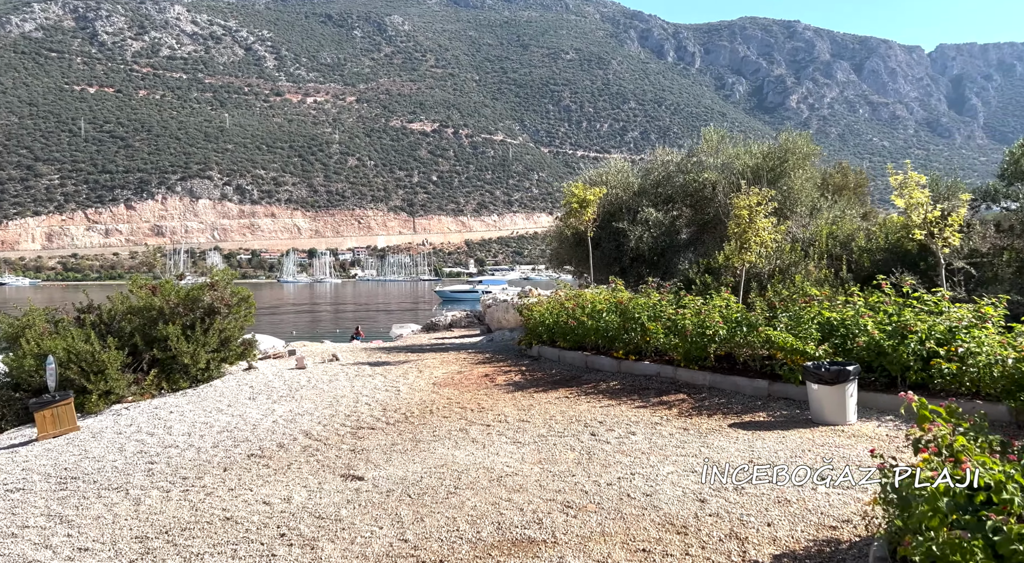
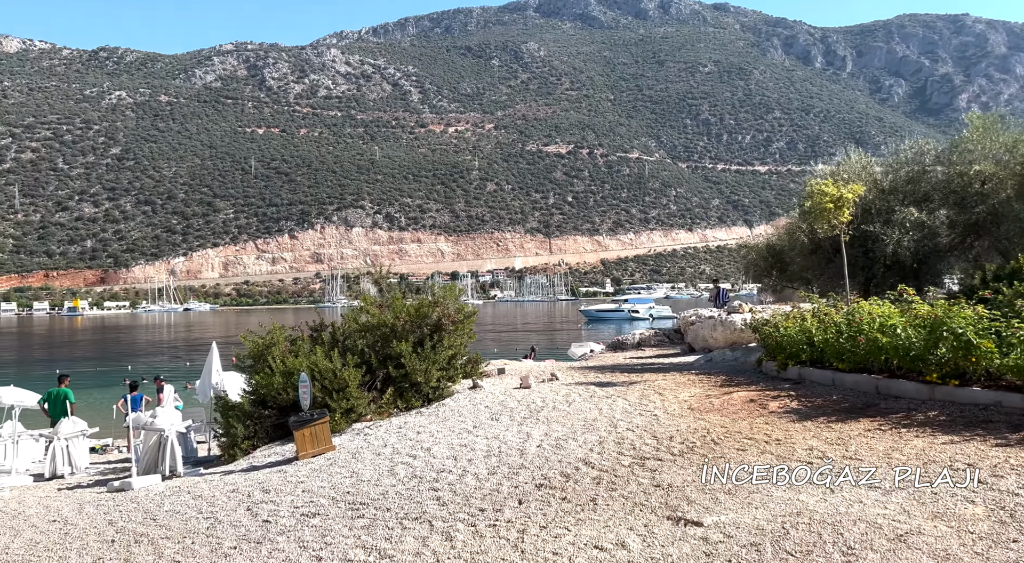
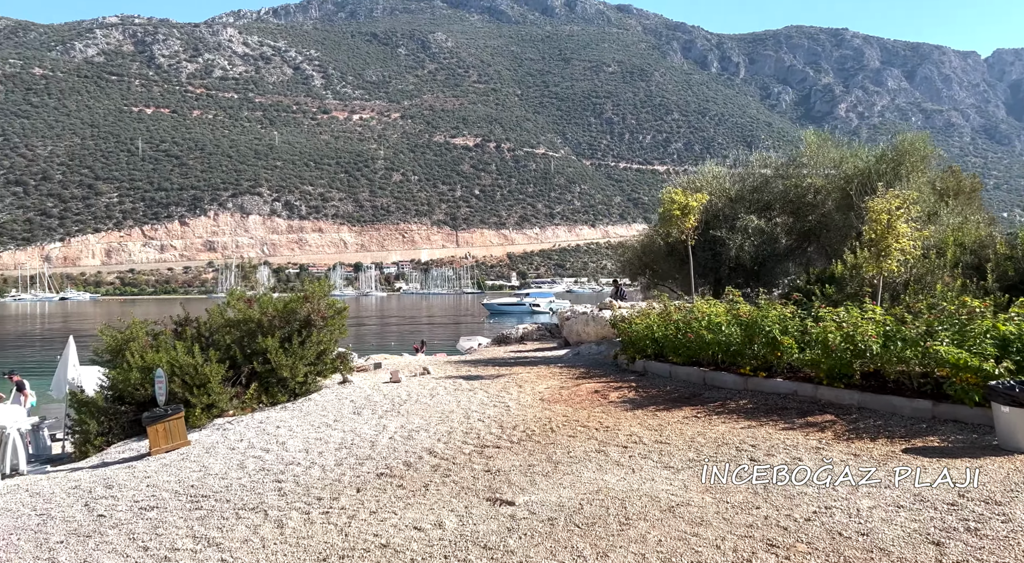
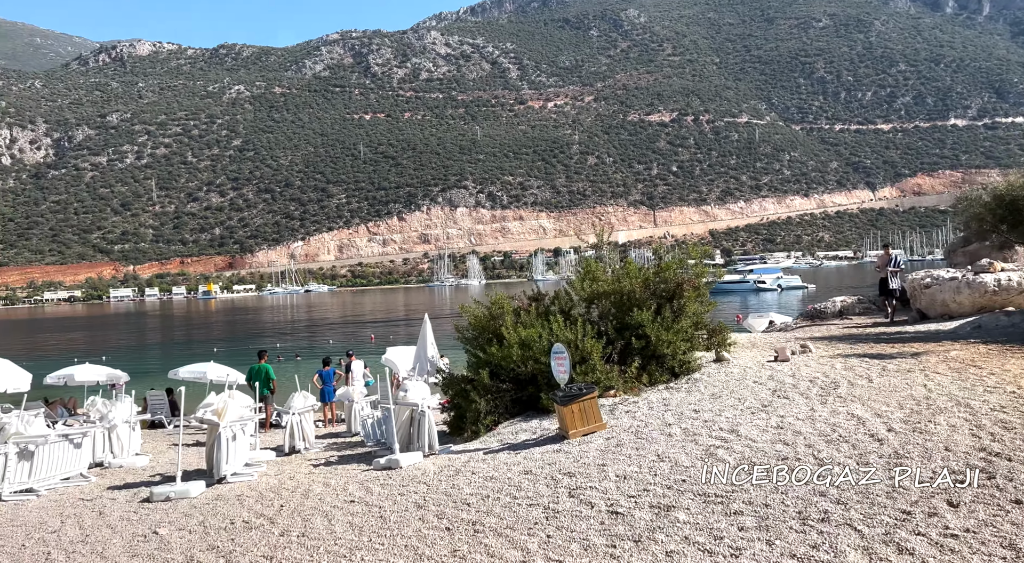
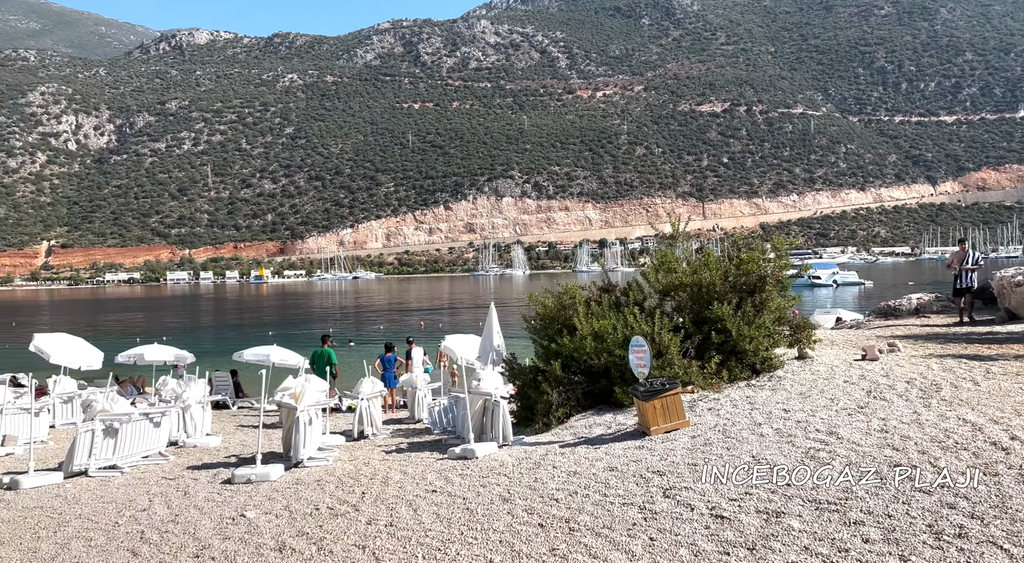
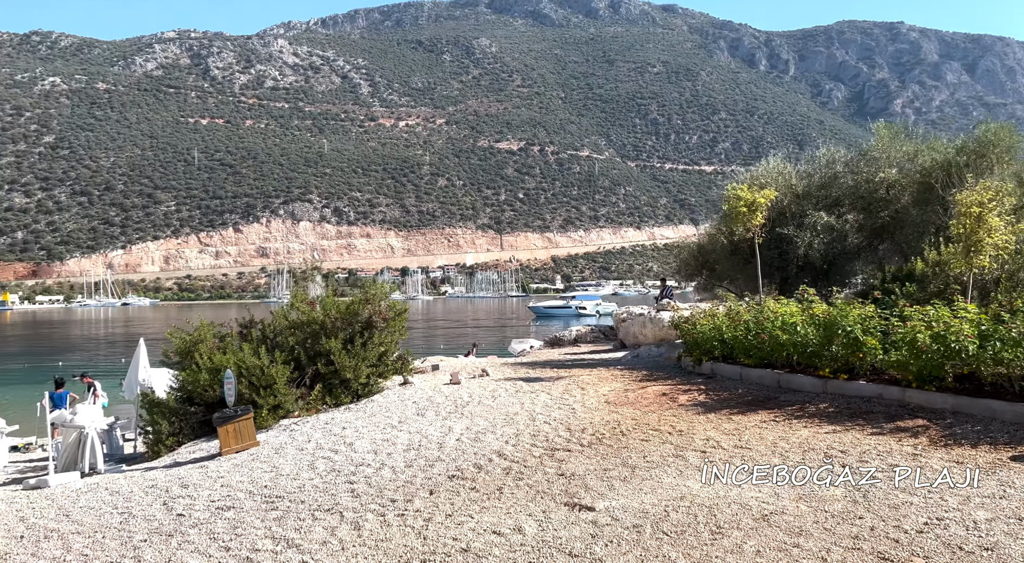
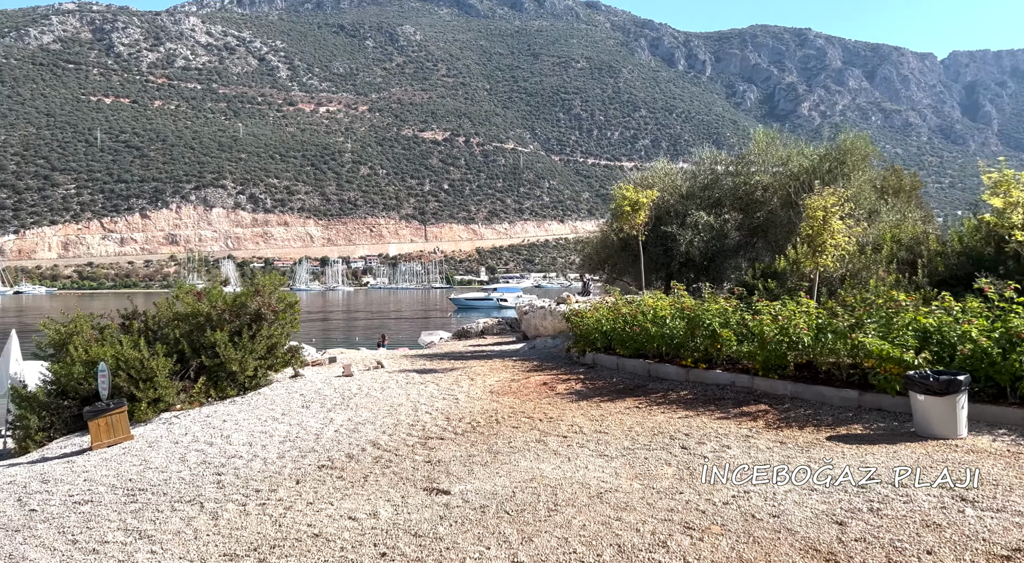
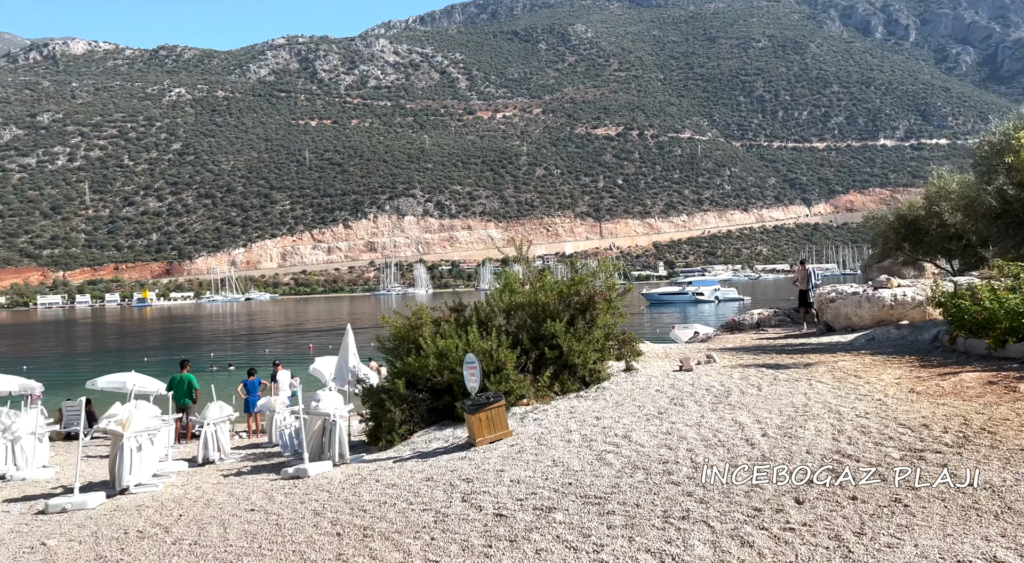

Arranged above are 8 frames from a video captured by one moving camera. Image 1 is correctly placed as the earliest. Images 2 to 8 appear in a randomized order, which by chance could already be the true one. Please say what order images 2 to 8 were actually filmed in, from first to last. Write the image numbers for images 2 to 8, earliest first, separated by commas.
7, 3, 6, 2, 8, 4, 5
